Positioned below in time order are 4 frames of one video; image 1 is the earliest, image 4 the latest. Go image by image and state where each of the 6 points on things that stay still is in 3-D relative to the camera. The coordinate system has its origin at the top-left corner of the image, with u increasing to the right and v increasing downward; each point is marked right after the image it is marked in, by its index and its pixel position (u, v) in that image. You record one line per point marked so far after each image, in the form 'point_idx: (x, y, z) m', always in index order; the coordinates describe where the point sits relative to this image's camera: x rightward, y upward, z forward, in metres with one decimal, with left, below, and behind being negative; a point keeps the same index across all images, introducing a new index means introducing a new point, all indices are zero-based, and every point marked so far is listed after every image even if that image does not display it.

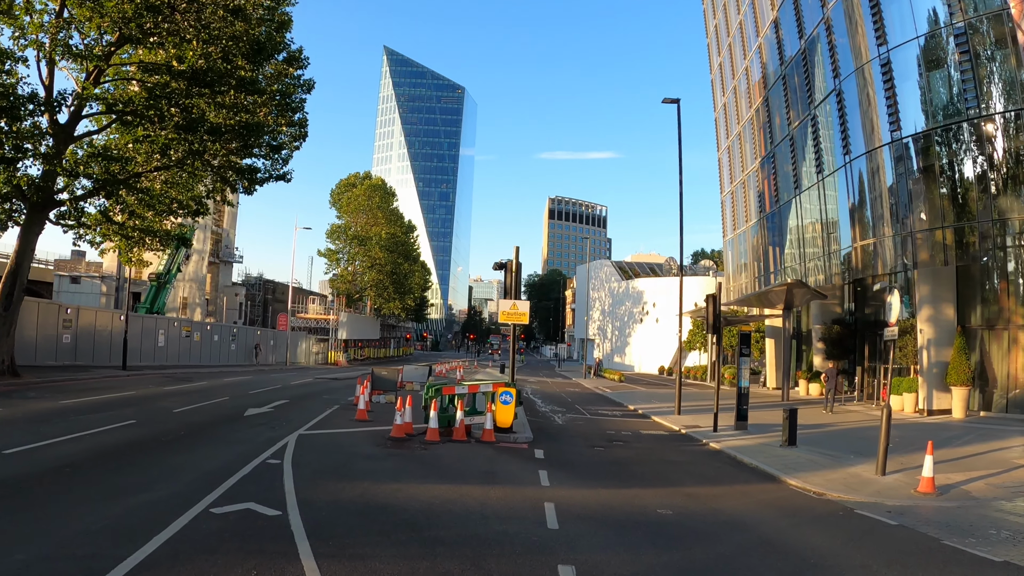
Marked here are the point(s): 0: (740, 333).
0: (+5.7, -1.1, +16.8) m
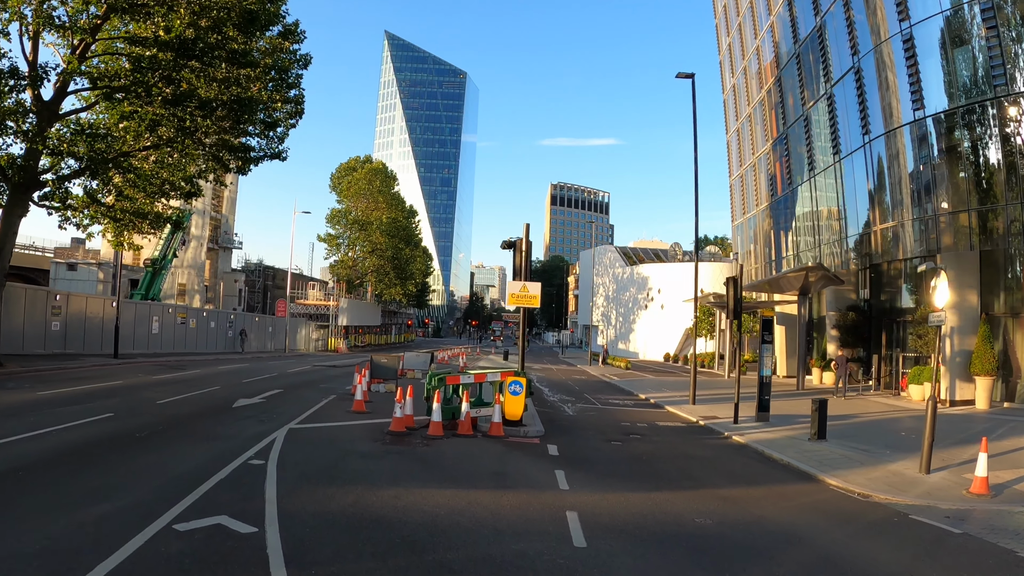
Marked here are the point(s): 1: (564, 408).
0: (+5.8, -0.7, +15.9) m
1: (+1.2, -2.8, +15.8) m
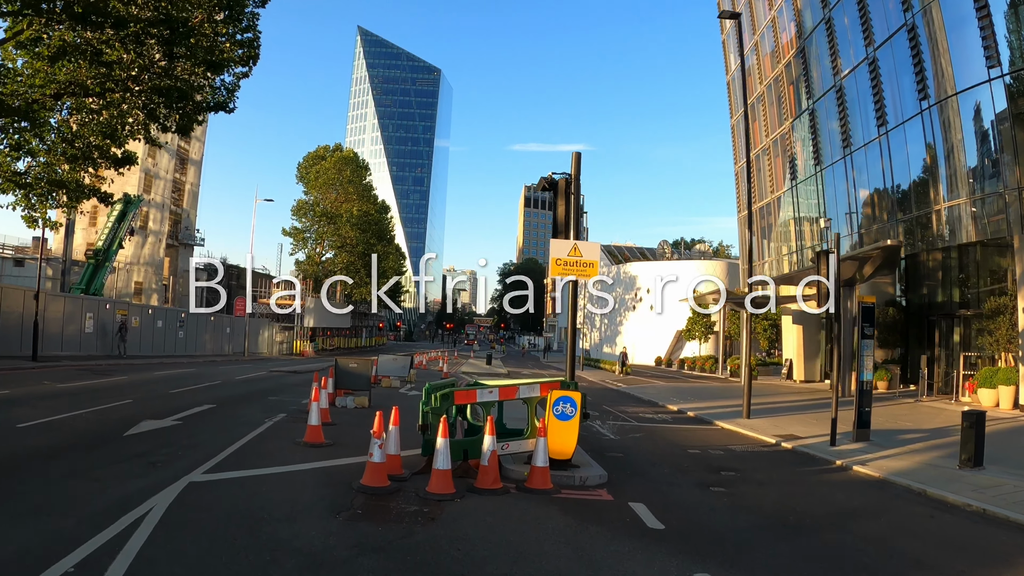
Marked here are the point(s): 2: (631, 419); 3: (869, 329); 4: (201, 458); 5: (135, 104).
0: (+6.1, -0.4, +12.2) m
1: (+1.5, -2.4, +11.9) m
2: (+2.4, -2.8, +14.4) m
3: (+6.2, -0.8, +11.9) m
4: (-3.1, -1.7, +6.8) m
5: (-9.7, +4.7, +17.4) m
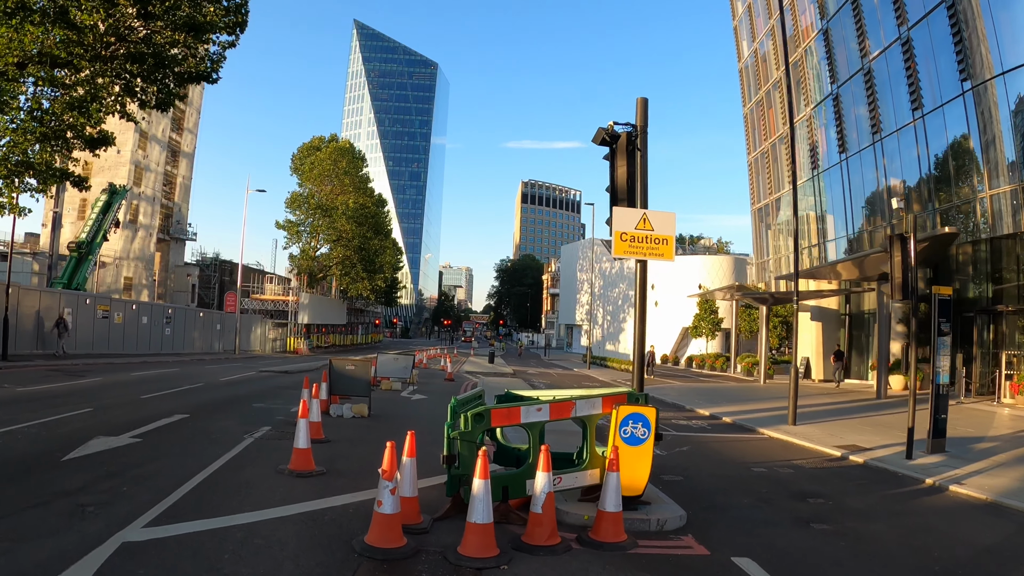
0: (+6.4, -0.2, +10.5) m
1: (+1.8, -2.3, +10.3) m
2: (+2.8, -2.6, +12.7) m
3: (+6.5, -0.6, +10.3) m
4: (-2.7, -1.5, +5.2) m
5: (-9.4, +4.8, +15.6) m
